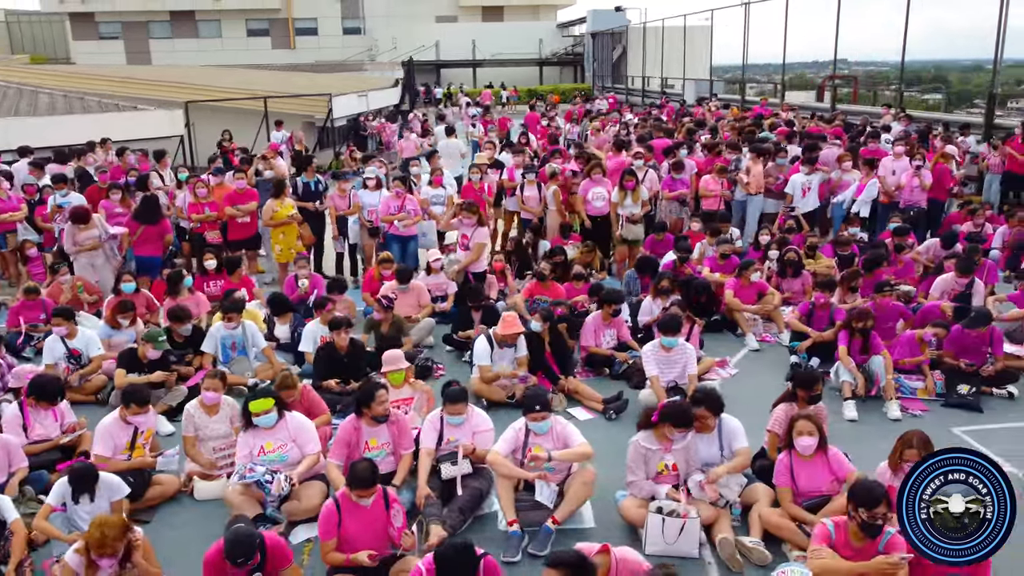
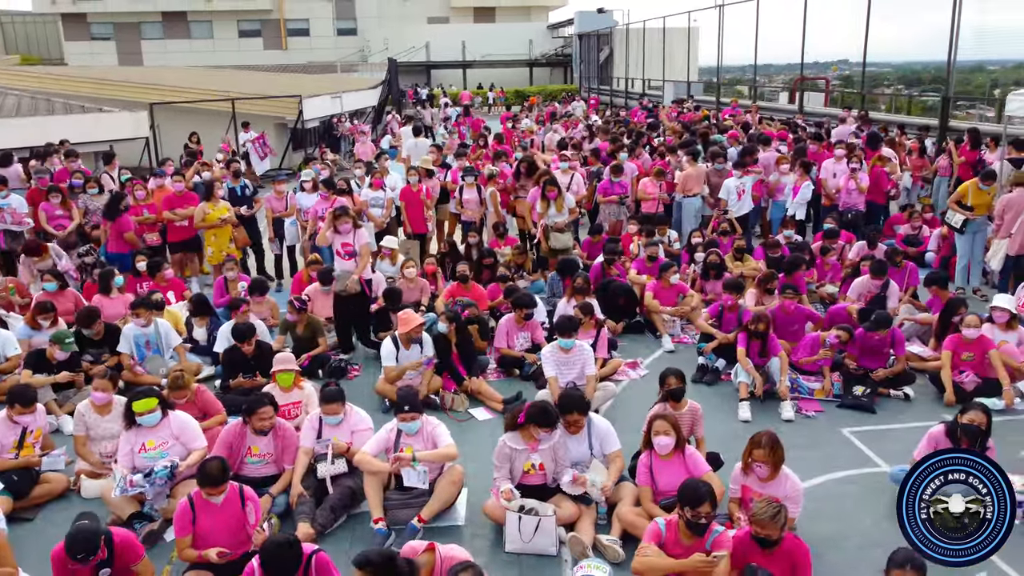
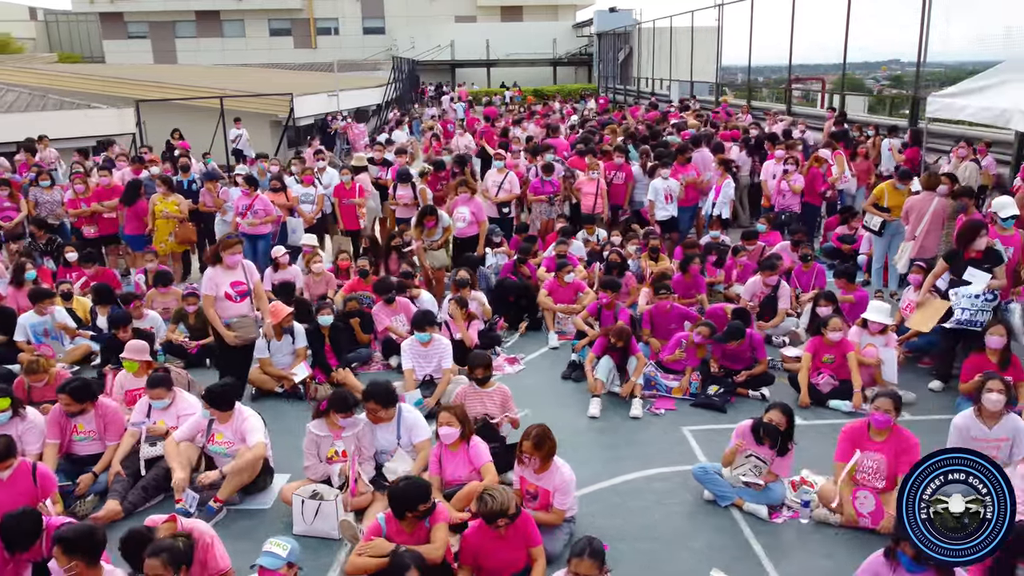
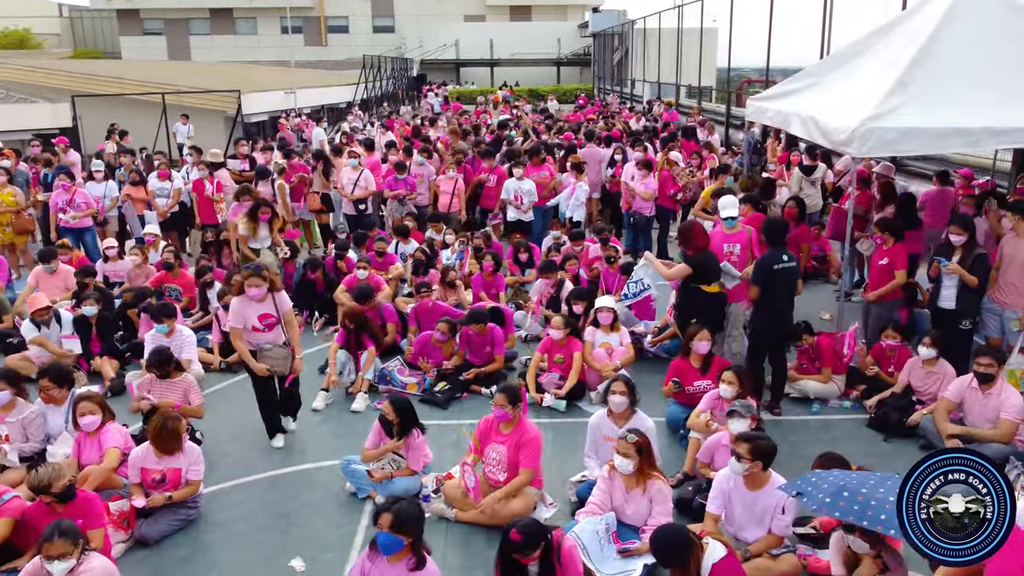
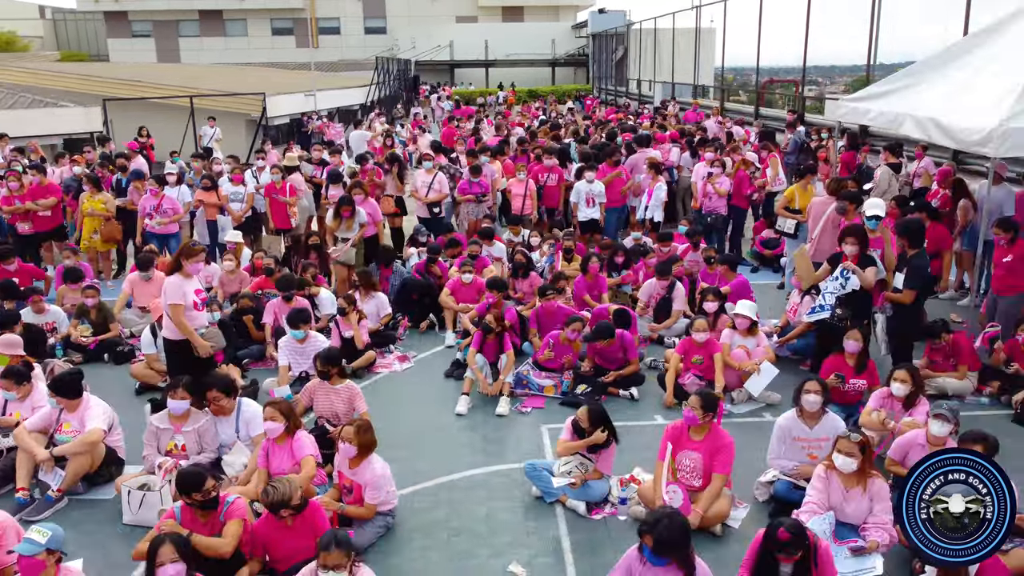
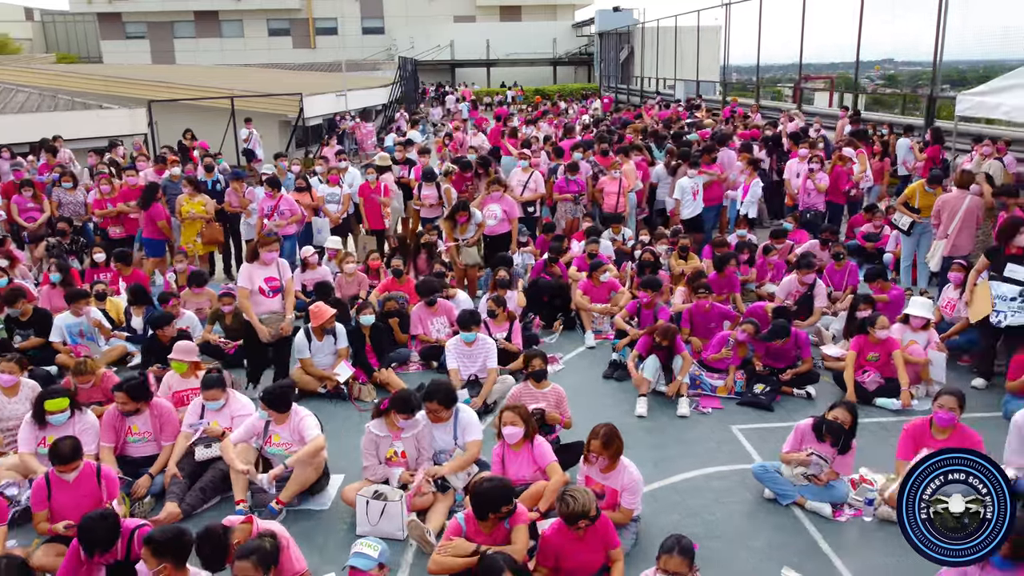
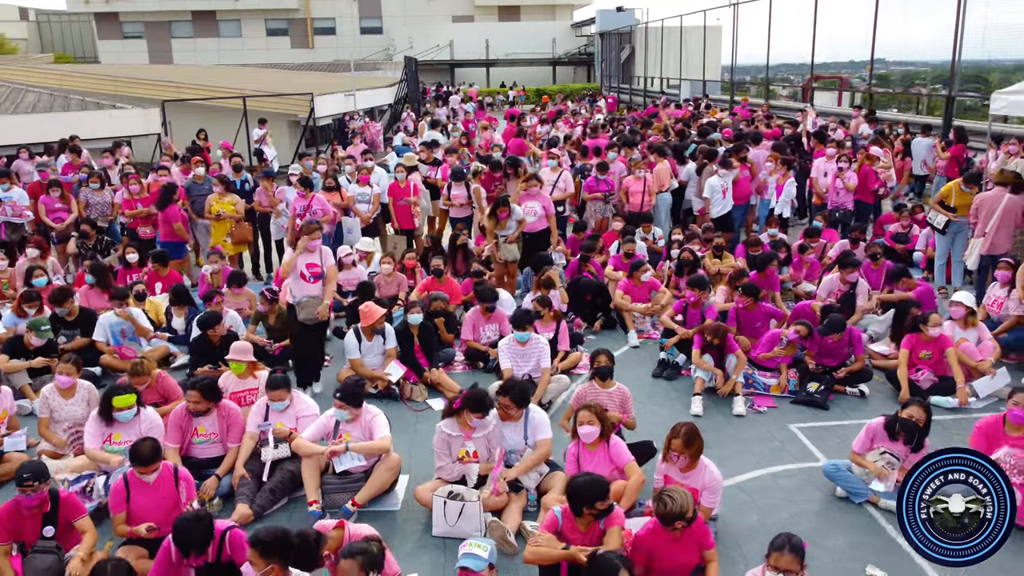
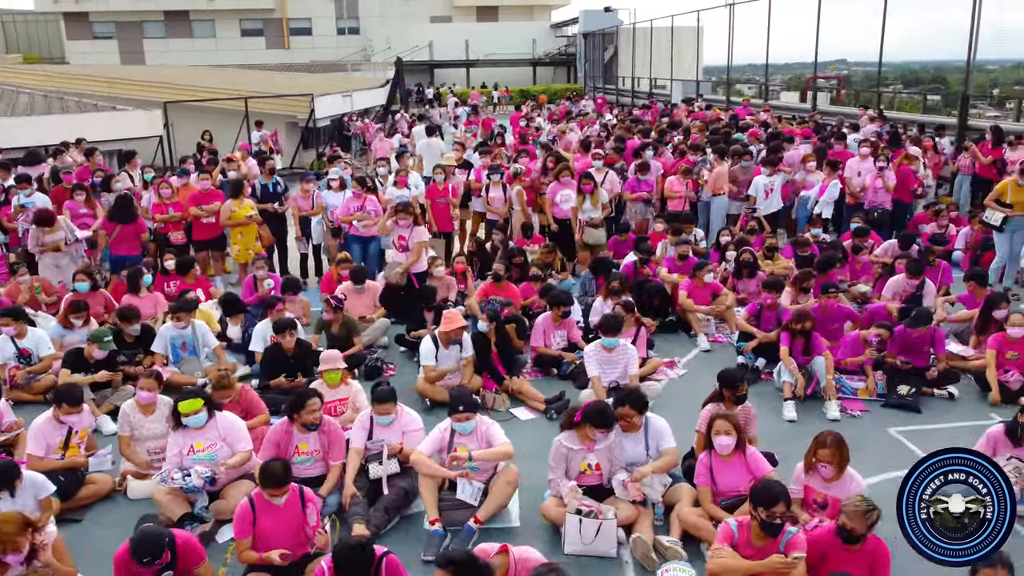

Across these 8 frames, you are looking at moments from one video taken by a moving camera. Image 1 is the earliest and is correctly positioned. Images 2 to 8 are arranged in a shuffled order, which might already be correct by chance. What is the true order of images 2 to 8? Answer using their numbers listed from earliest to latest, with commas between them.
8, 2, 7, 6, 3, 5, 4
